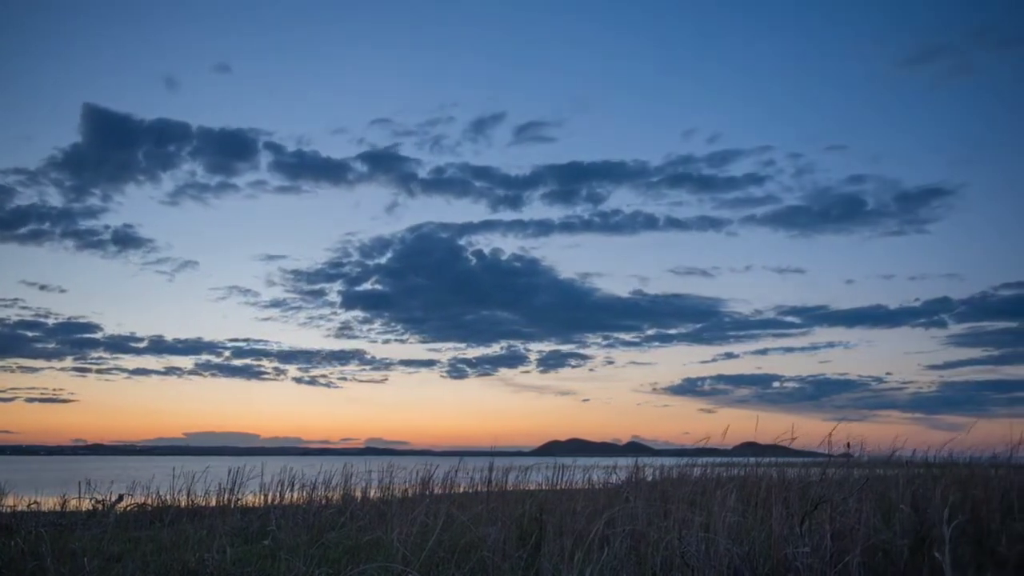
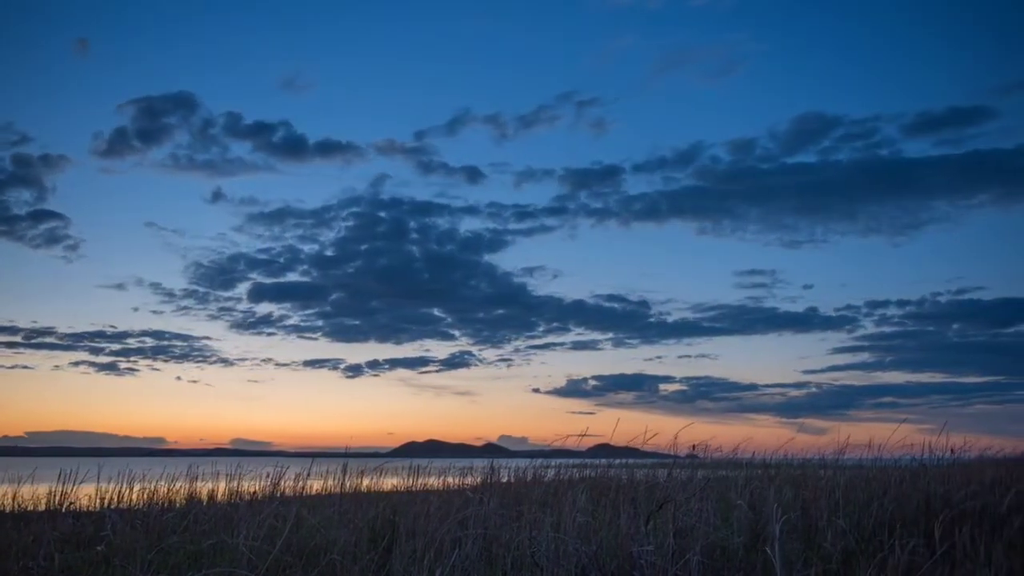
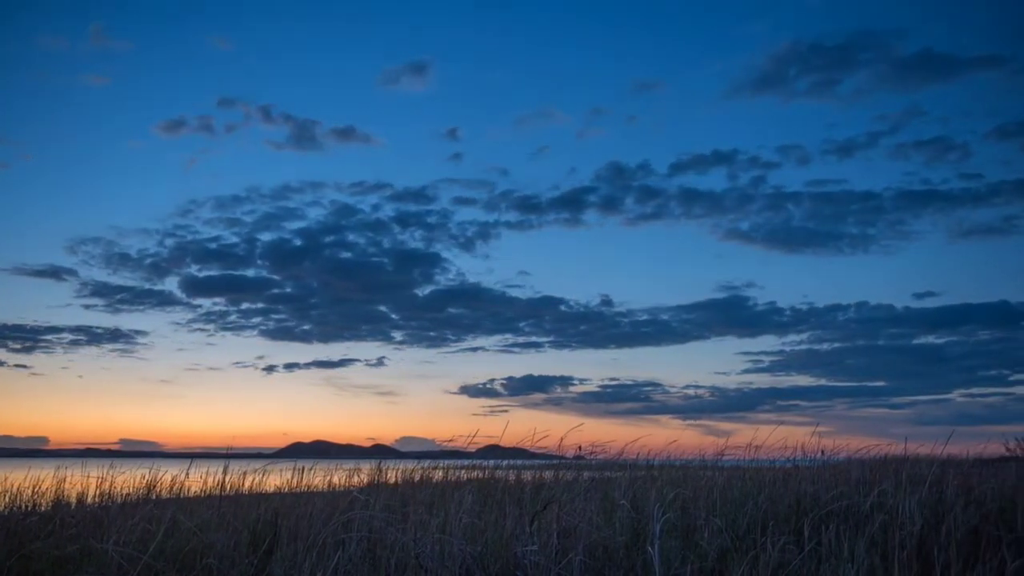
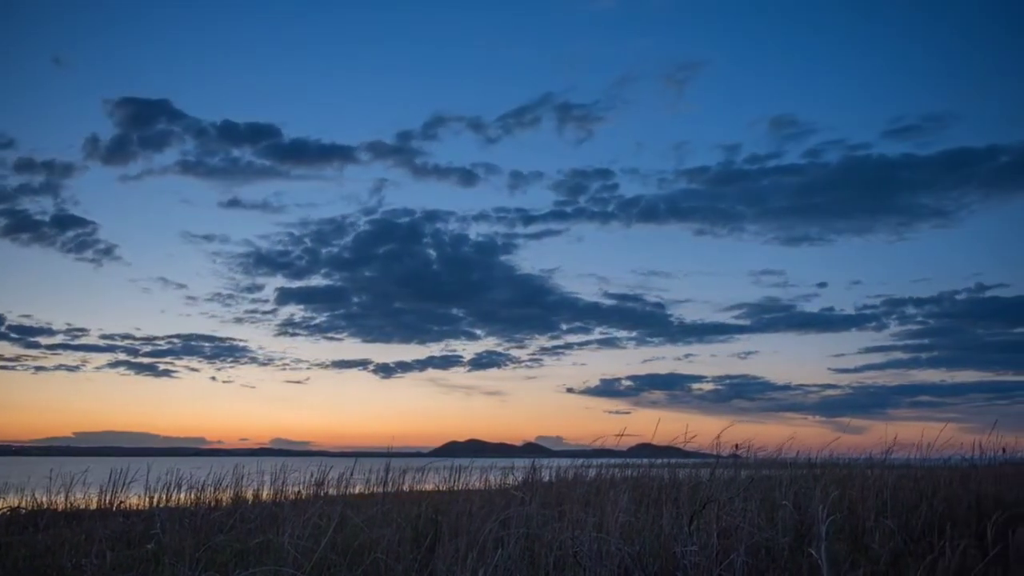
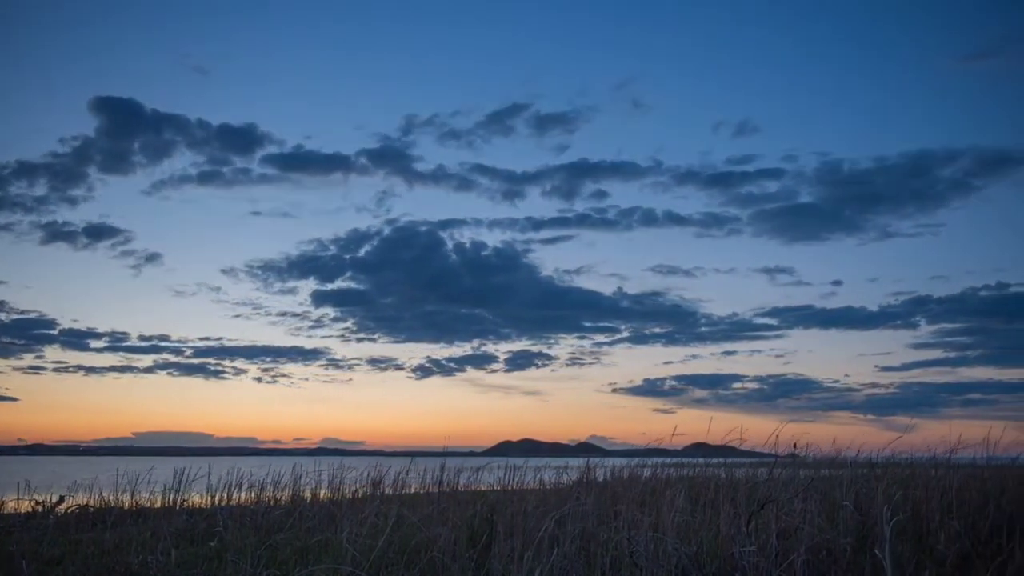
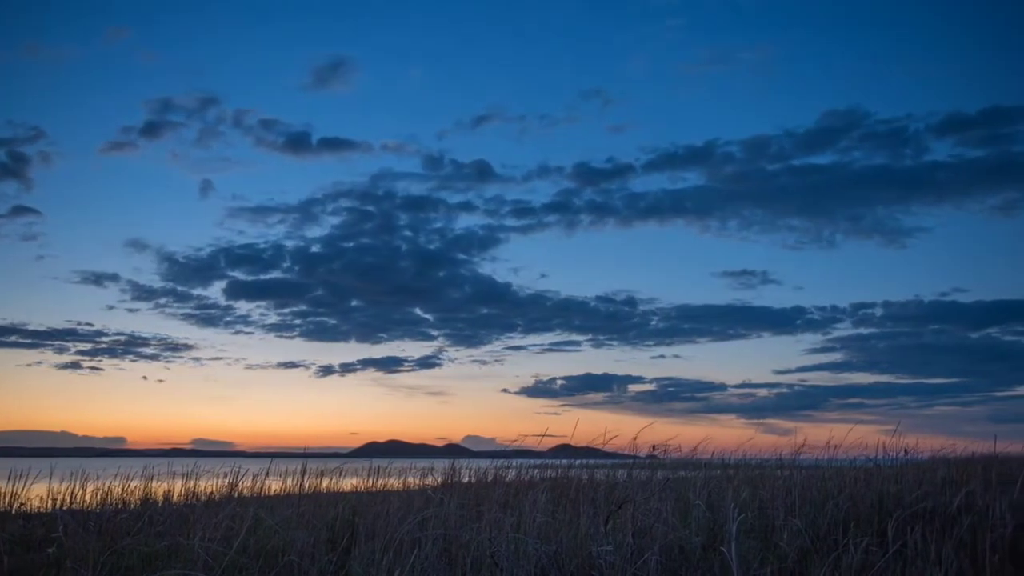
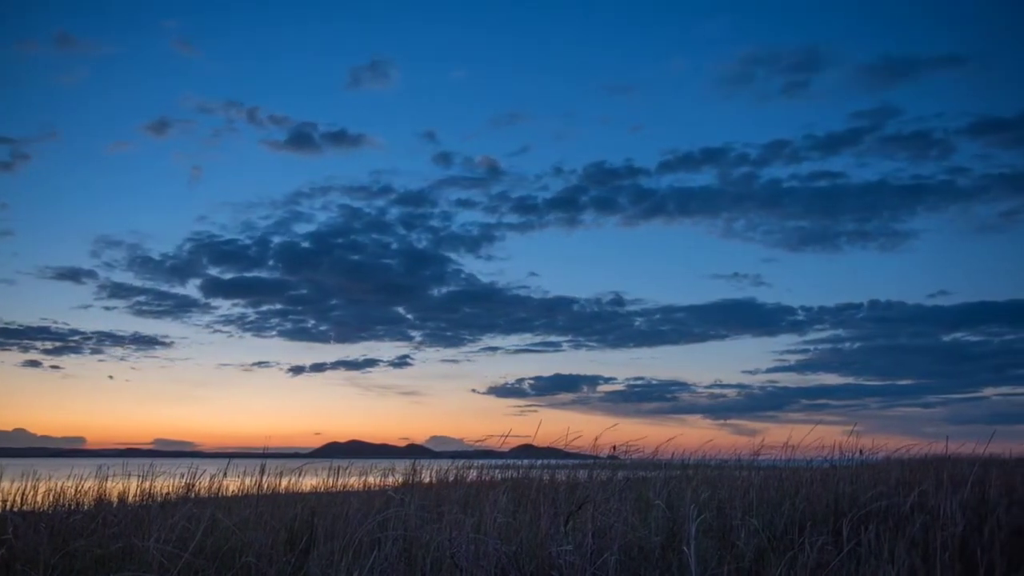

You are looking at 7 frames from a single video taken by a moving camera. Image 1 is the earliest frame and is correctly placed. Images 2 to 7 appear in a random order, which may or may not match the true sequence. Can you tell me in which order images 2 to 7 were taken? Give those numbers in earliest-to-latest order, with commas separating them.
5, 4, 2, 6, 7, 3
